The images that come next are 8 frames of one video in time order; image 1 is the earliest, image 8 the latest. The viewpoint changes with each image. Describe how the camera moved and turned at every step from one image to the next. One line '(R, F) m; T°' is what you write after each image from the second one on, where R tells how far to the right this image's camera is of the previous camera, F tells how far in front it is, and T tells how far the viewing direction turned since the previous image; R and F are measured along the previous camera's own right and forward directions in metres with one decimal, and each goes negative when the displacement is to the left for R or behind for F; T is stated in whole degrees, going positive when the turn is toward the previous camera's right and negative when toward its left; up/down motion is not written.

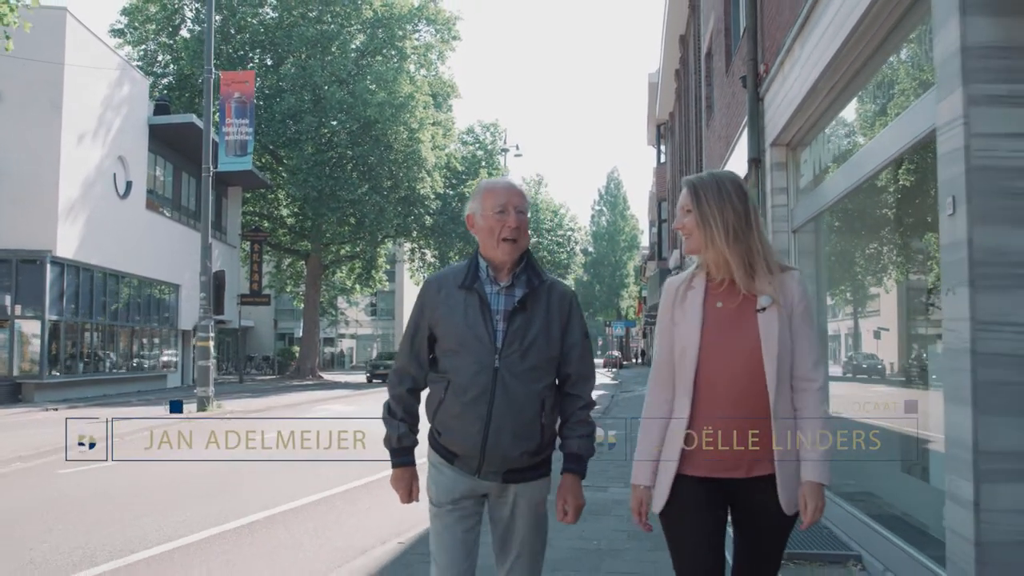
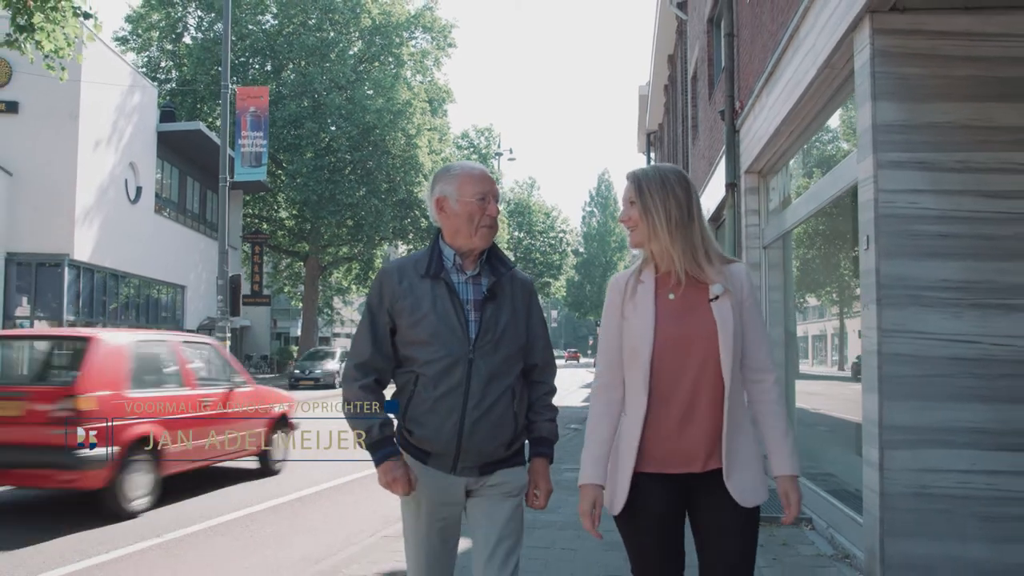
(-0.2, -1.2) m; +1°
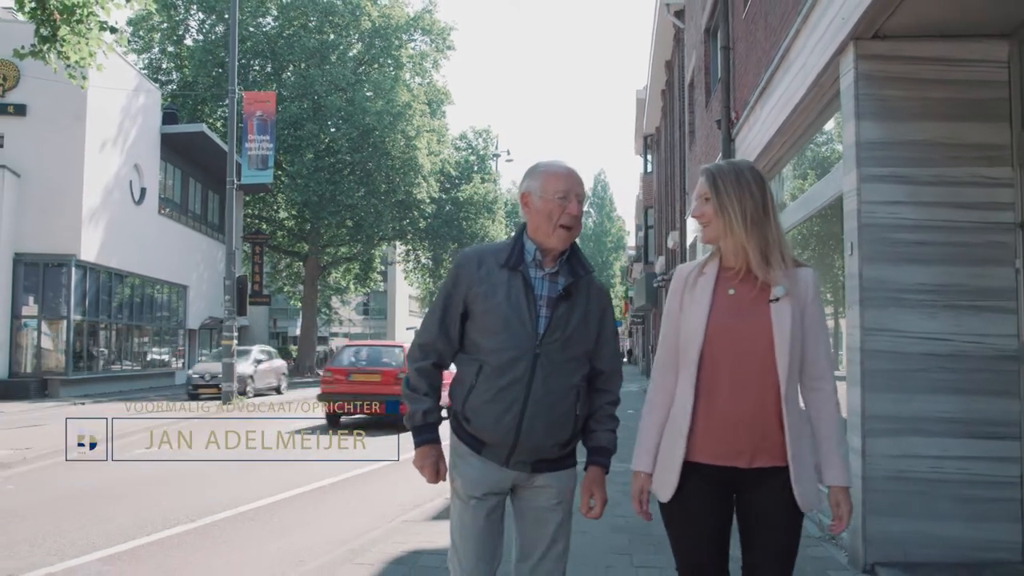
(-0.1, -0.5) m; 0°
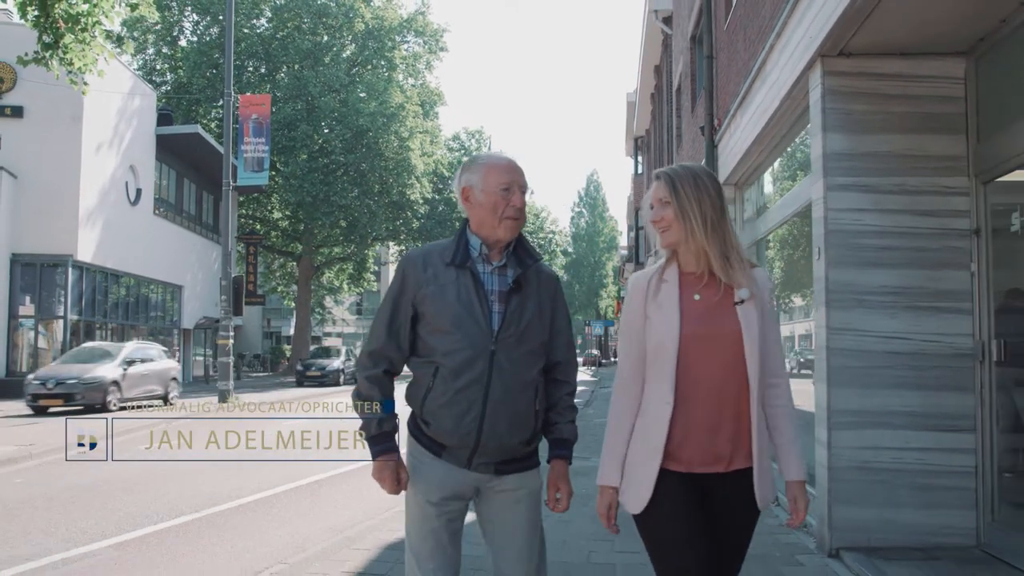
(0.0, -0.4) m; 0°
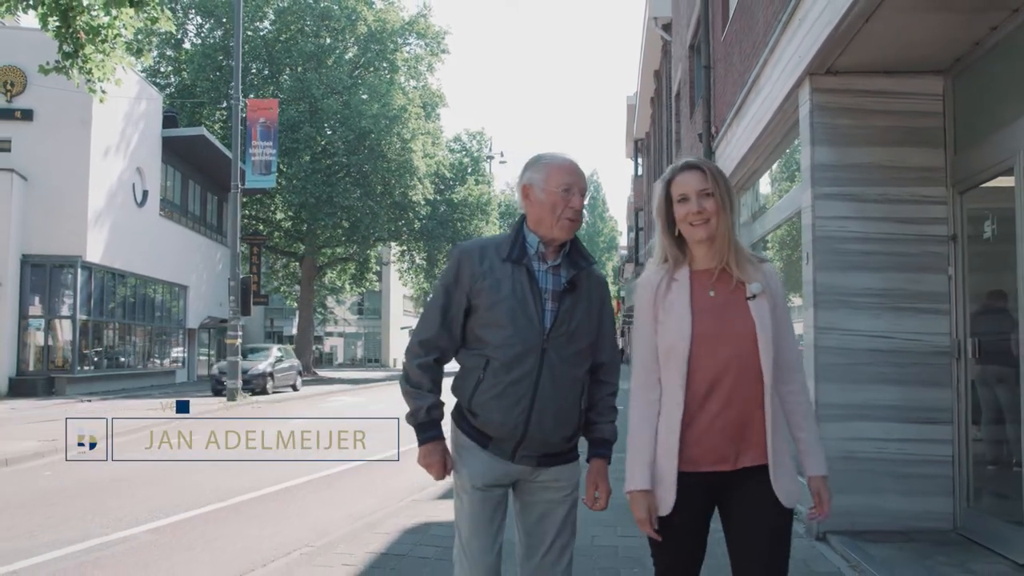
(-0.1, -0.4) m; 0°
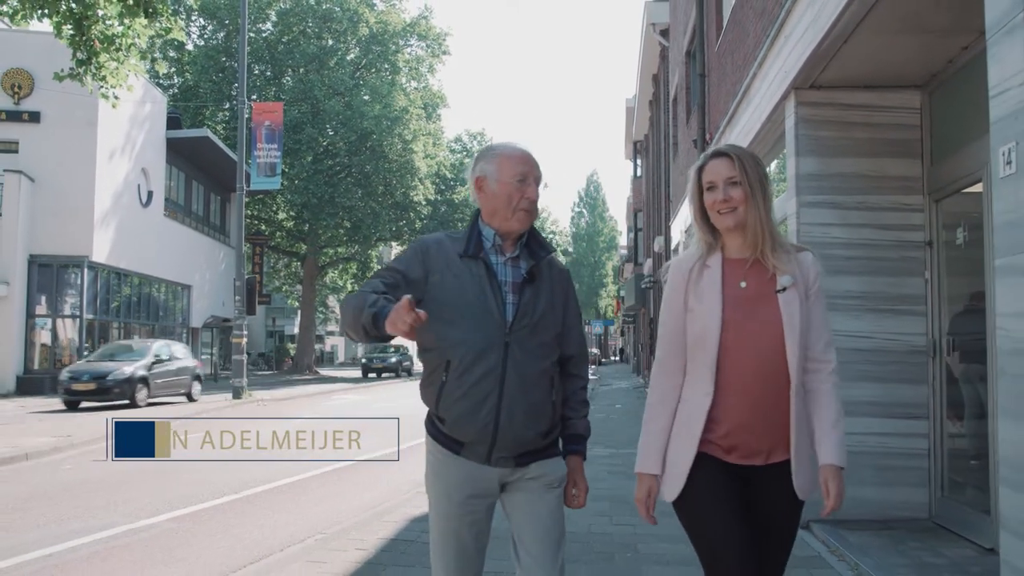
(0.0, -0.4) m; 0°
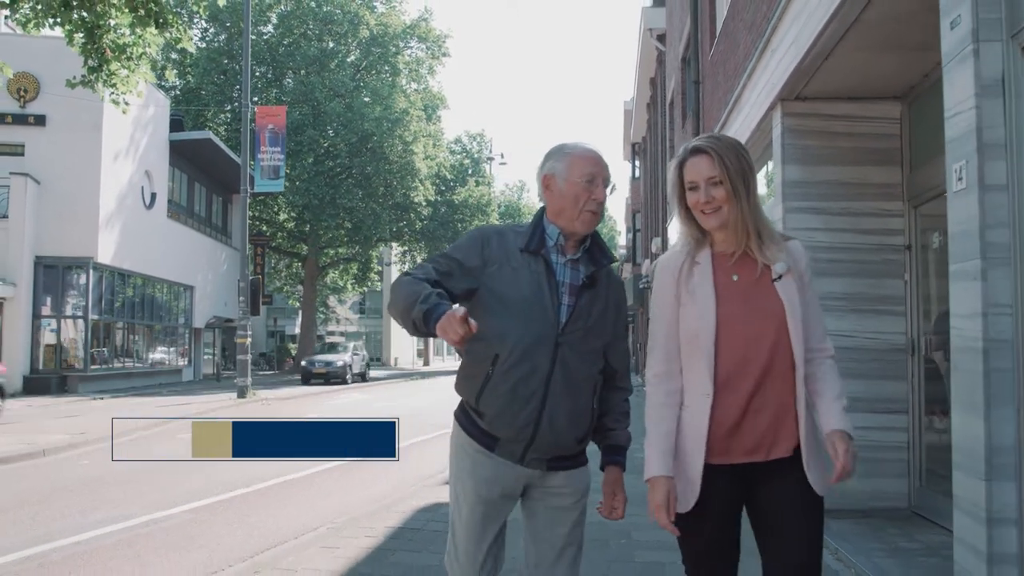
(0.0, -0.3) m; 0°
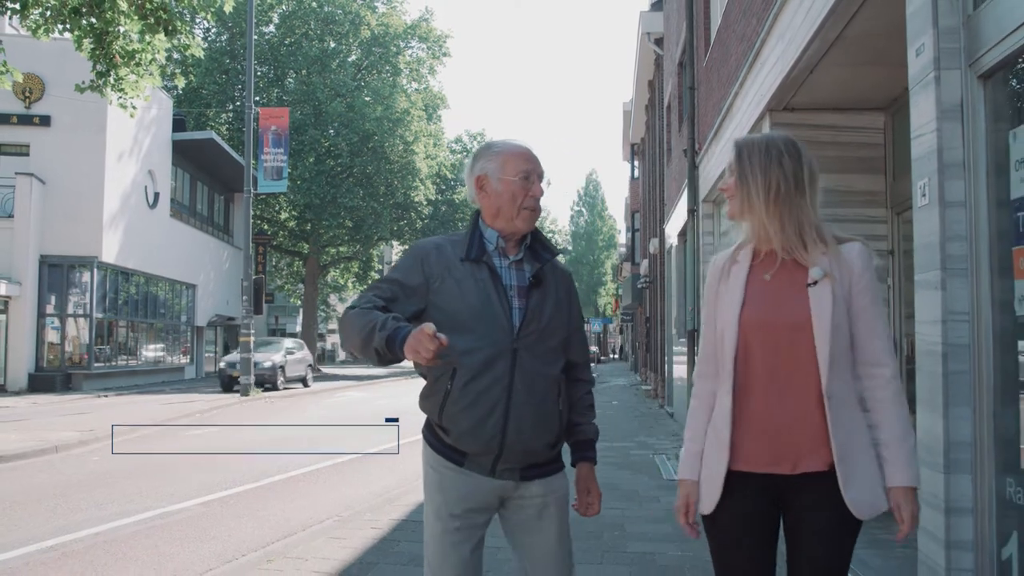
(0.0, -0.3) m; 0°
